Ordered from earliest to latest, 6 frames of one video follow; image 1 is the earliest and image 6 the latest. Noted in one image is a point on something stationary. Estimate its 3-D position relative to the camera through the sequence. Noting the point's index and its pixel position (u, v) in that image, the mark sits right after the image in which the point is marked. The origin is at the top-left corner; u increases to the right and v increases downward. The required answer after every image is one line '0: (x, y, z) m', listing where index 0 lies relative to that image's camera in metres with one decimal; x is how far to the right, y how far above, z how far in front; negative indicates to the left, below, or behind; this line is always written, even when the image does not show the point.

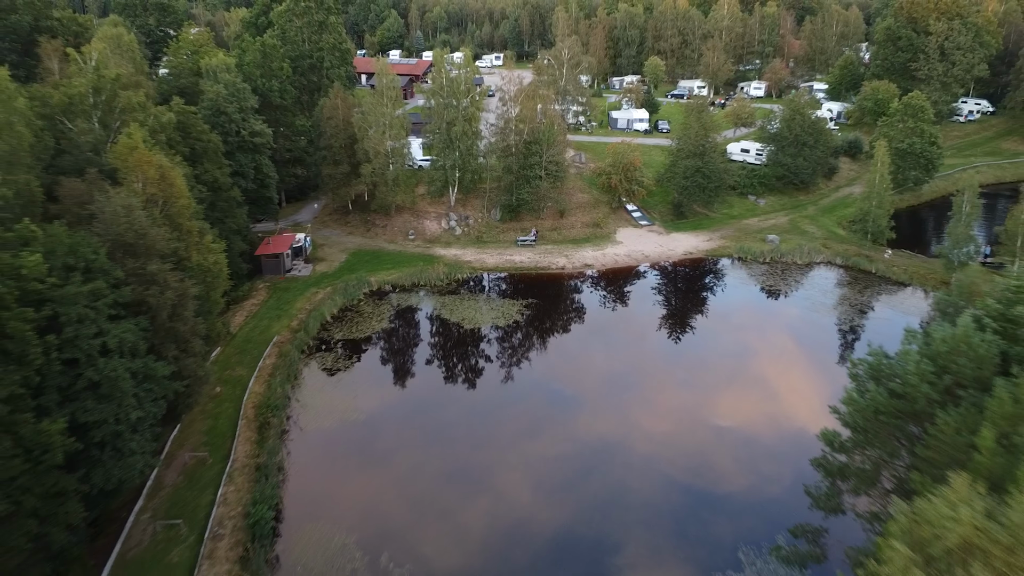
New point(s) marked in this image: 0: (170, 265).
0: (-8.9, +0.6, +18.0) m
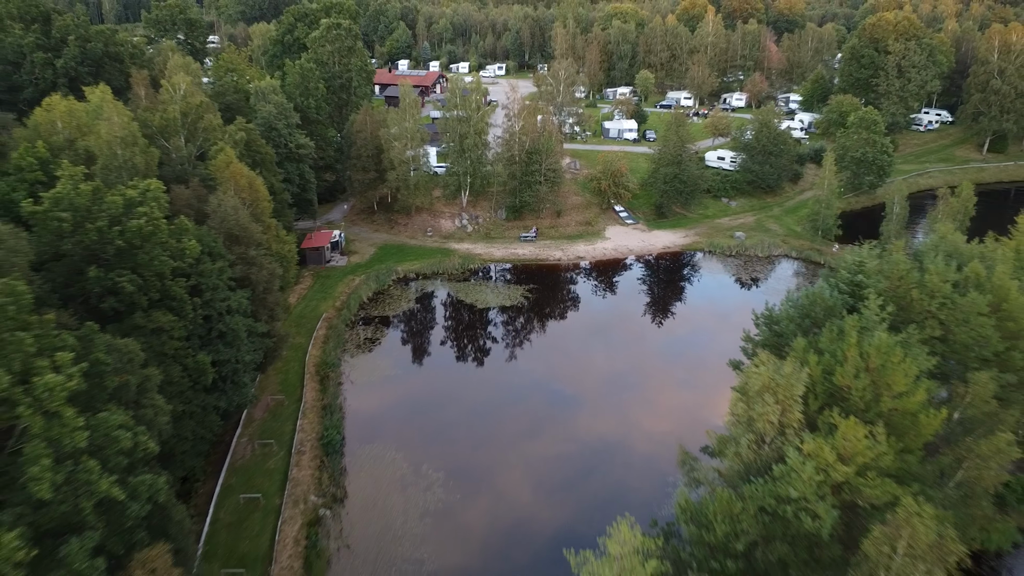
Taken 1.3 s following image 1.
0: (-8.7, +1.3, +23.8) m
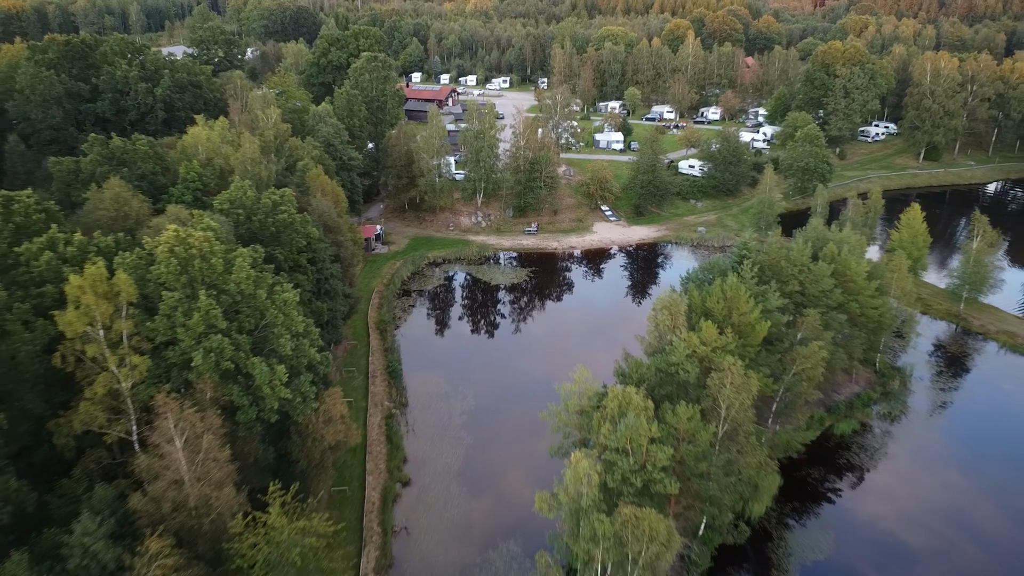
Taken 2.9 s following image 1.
0: (-8.3, +2.5, +33.7) m
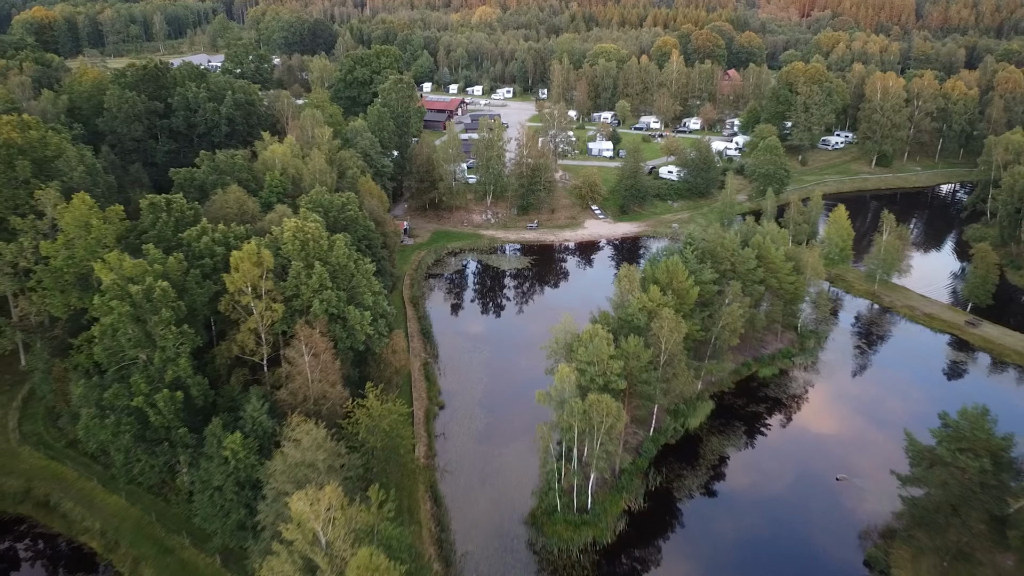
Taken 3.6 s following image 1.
0: (-7.9, +3.7, +43.5) m
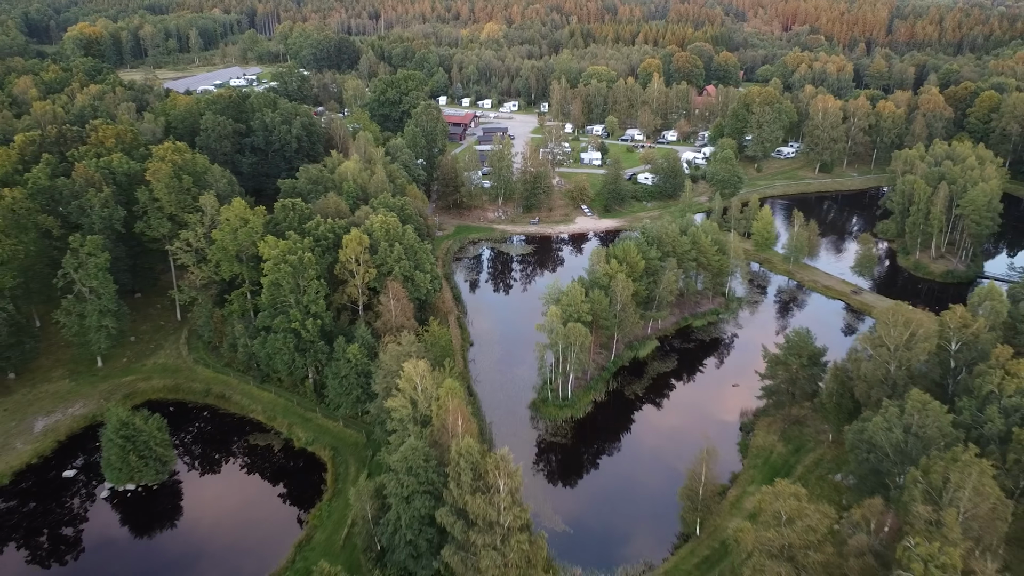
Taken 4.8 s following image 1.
0: (-7.3, +5.7, +60.0) m
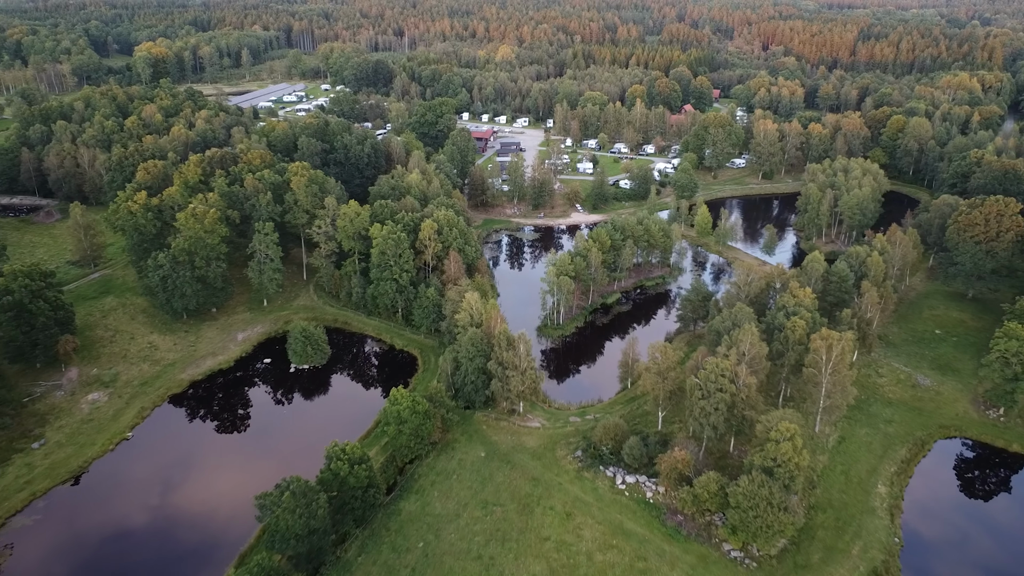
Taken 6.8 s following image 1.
0: (-5.6, +9.2, +87.9) m
